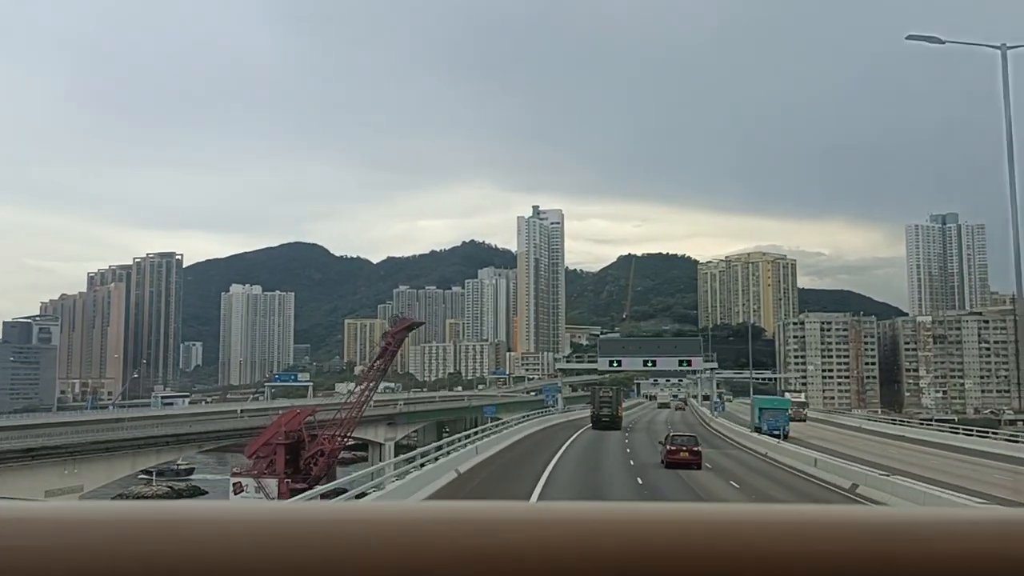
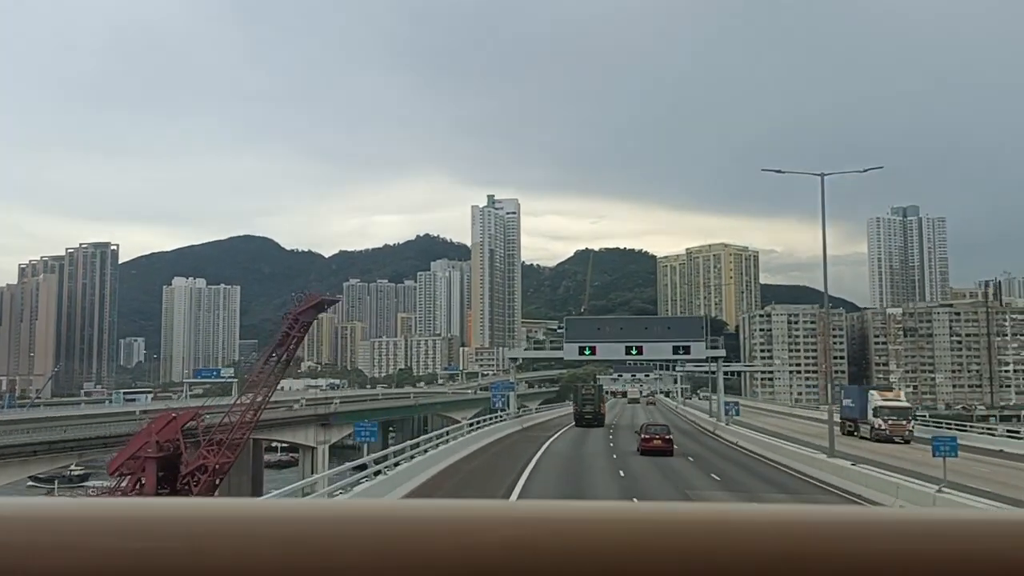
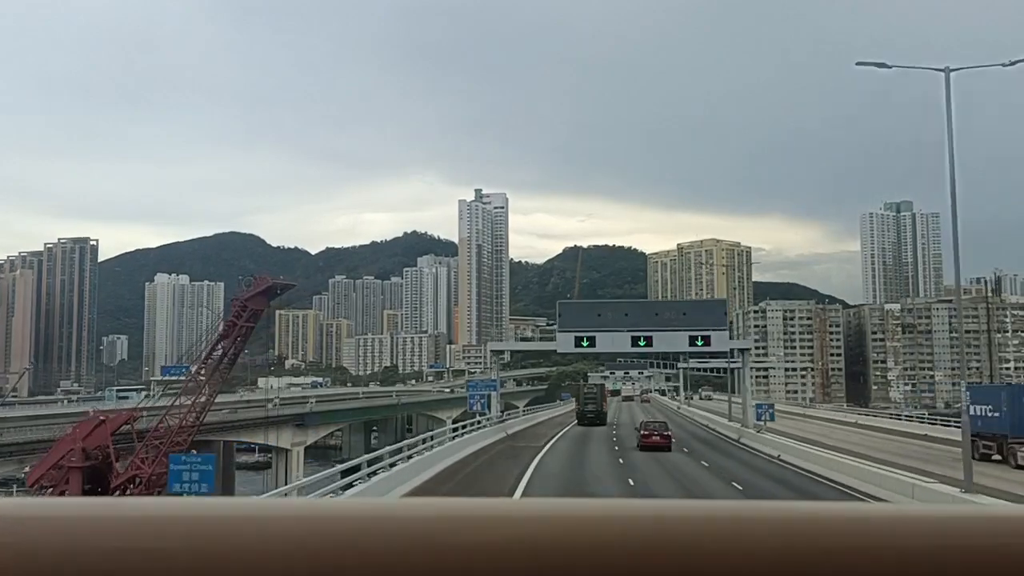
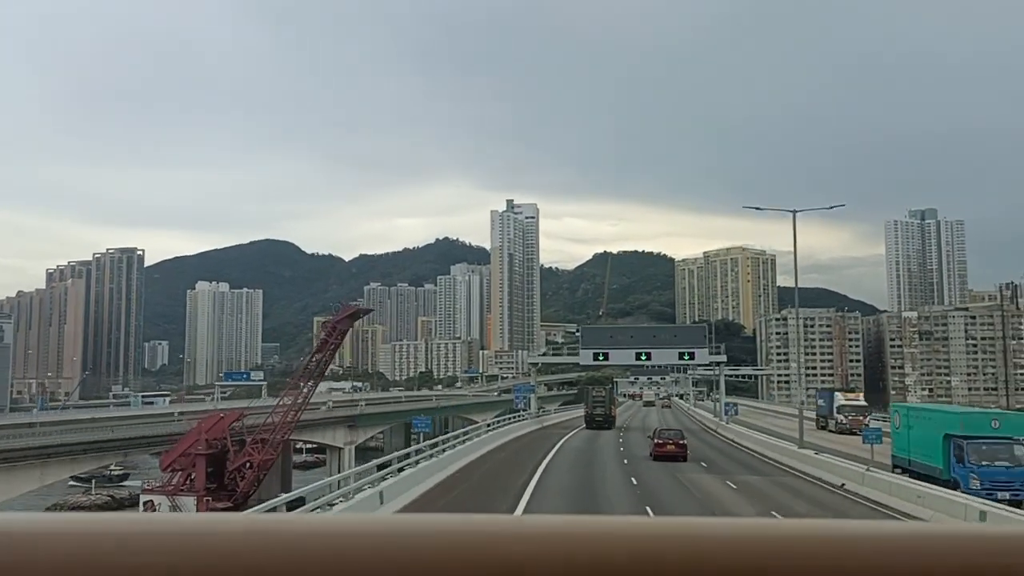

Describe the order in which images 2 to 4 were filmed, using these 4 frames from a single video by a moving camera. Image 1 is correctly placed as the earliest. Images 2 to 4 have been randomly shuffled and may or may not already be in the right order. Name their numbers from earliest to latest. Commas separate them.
4, 2, 3
